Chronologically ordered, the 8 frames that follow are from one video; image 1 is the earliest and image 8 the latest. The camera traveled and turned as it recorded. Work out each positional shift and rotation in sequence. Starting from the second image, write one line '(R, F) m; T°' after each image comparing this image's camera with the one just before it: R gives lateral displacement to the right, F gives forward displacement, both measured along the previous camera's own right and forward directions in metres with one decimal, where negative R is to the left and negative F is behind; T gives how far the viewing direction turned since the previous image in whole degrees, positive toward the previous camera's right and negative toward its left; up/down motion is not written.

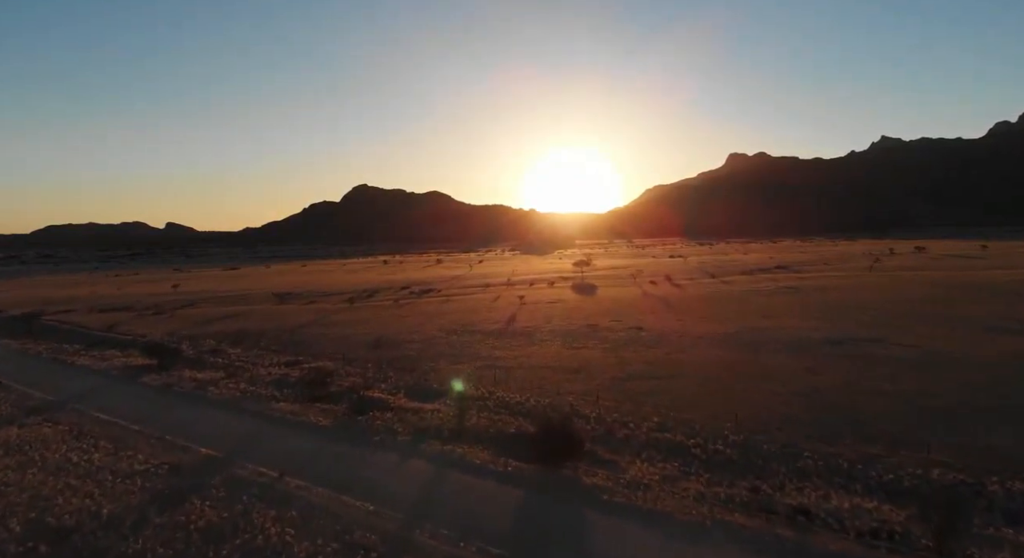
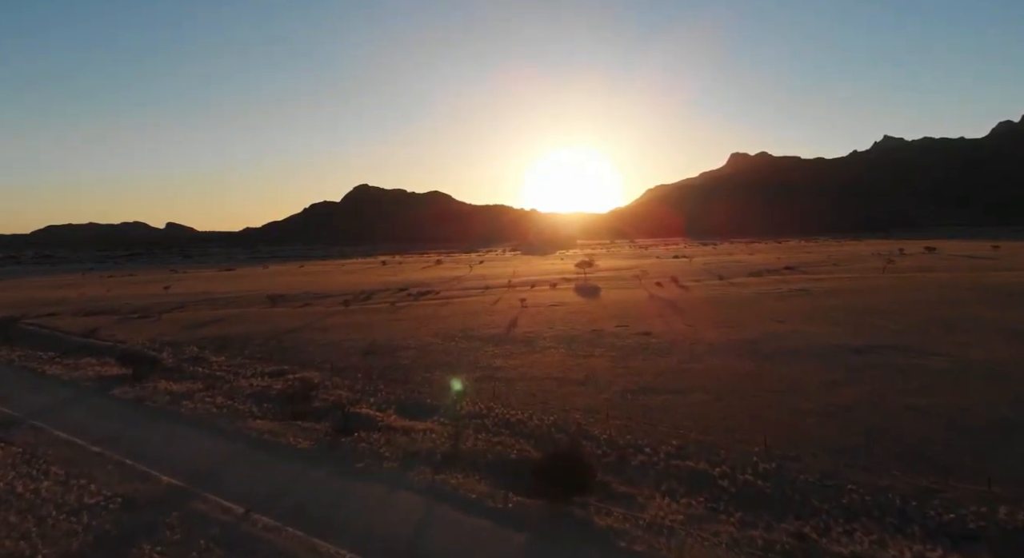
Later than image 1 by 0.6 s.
(0.0, +1.5) m; 0°
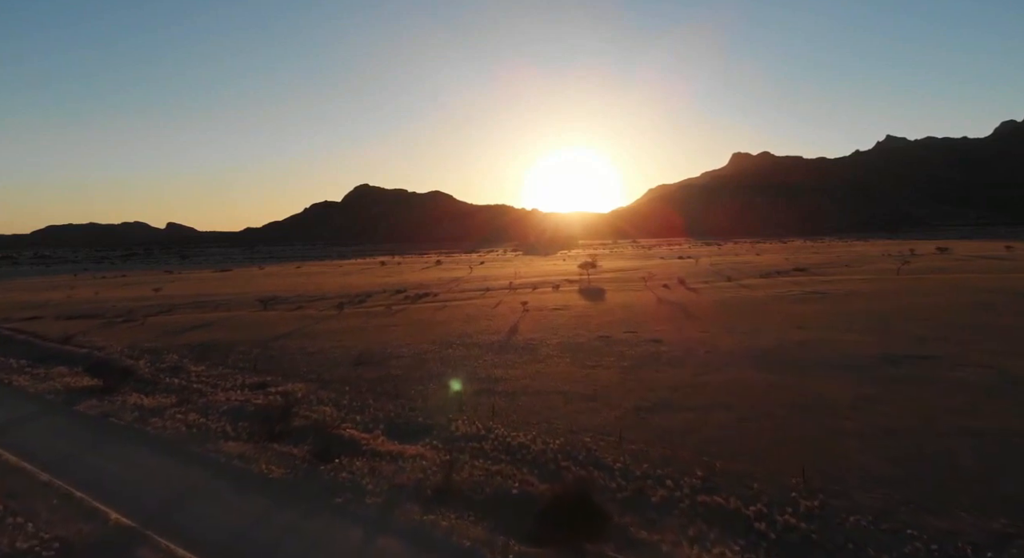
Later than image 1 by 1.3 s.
(0.0, +1.5) m; 0°
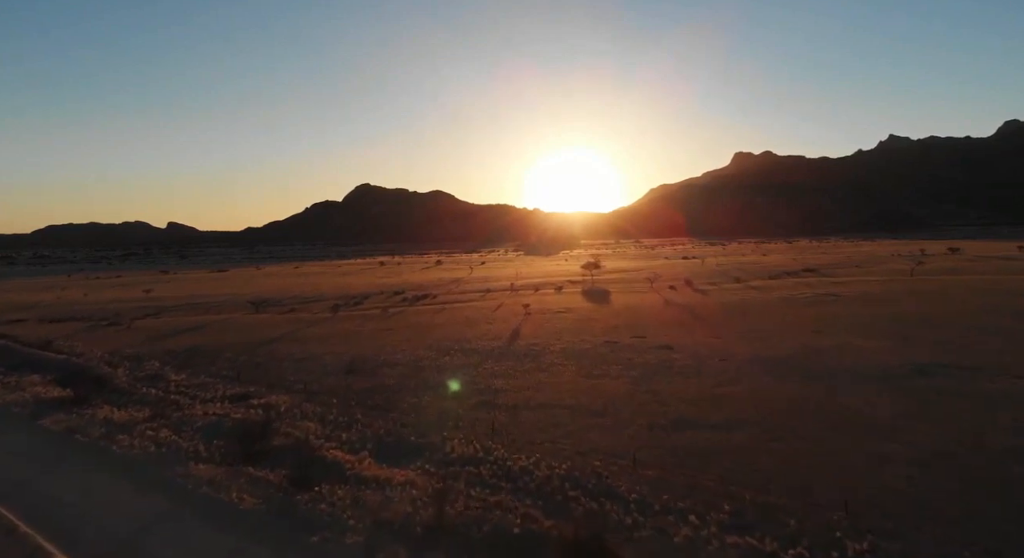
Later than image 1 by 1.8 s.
(0.0, +1.3) m; 0°
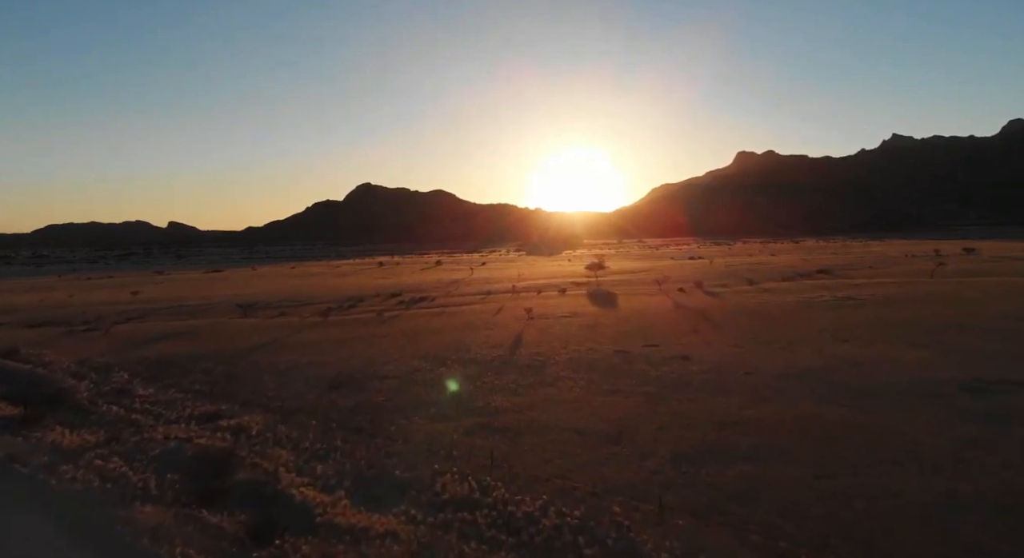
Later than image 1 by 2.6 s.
(0.0, +1.8) m; 0°
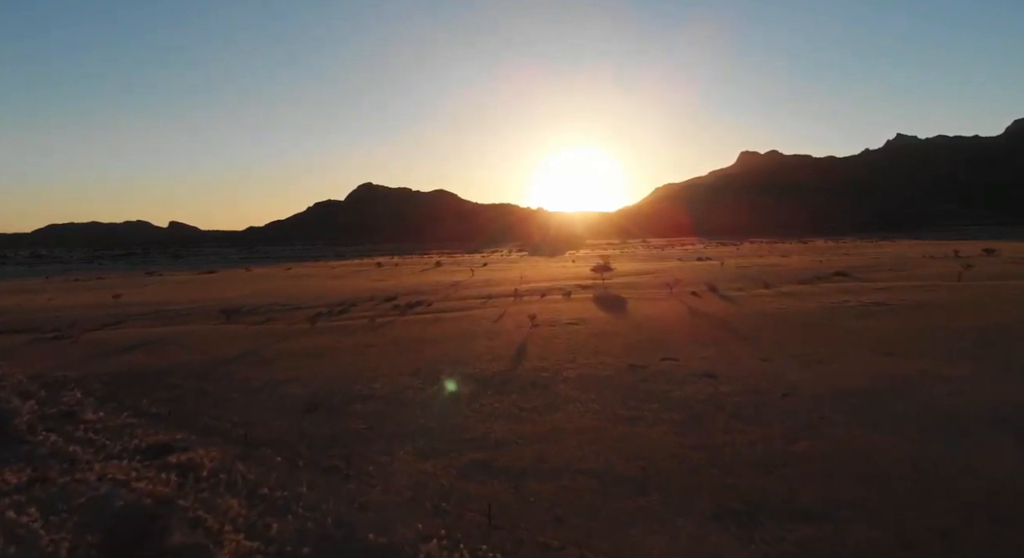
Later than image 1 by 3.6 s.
(0.0, +2.2) m; 0°
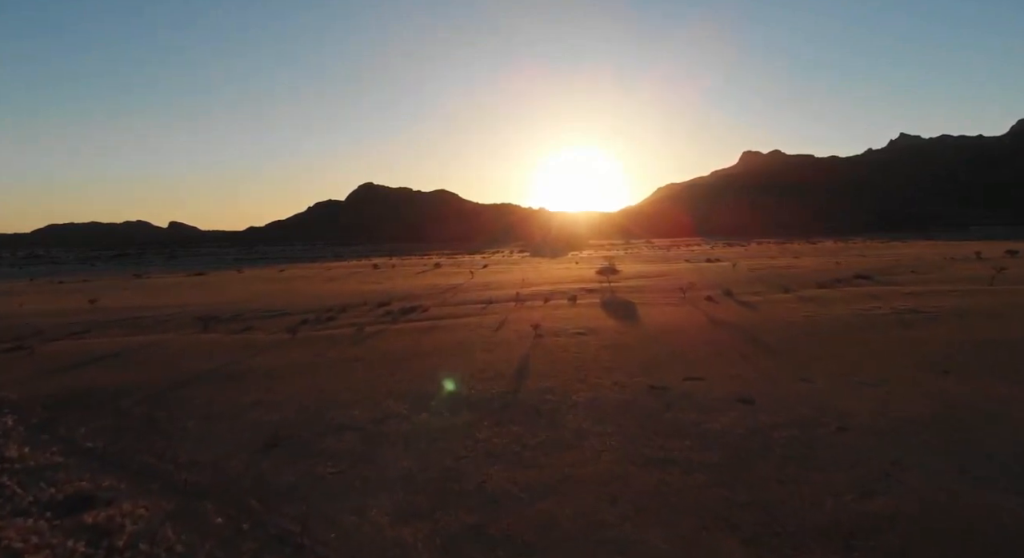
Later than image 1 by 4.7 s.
(0.0, +2.4) m; 0°
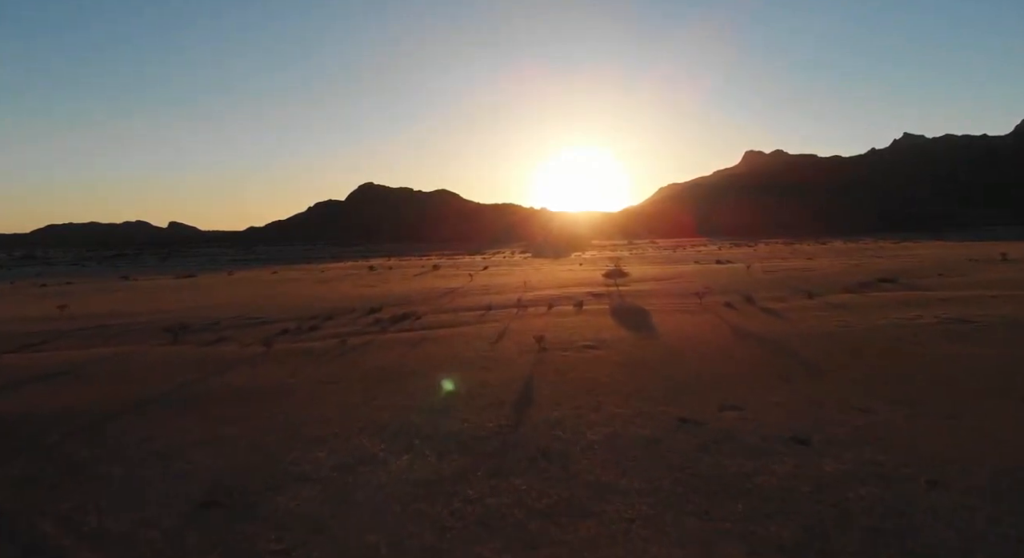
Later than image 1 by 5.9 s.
(0.0, +2.7) m; 0°
